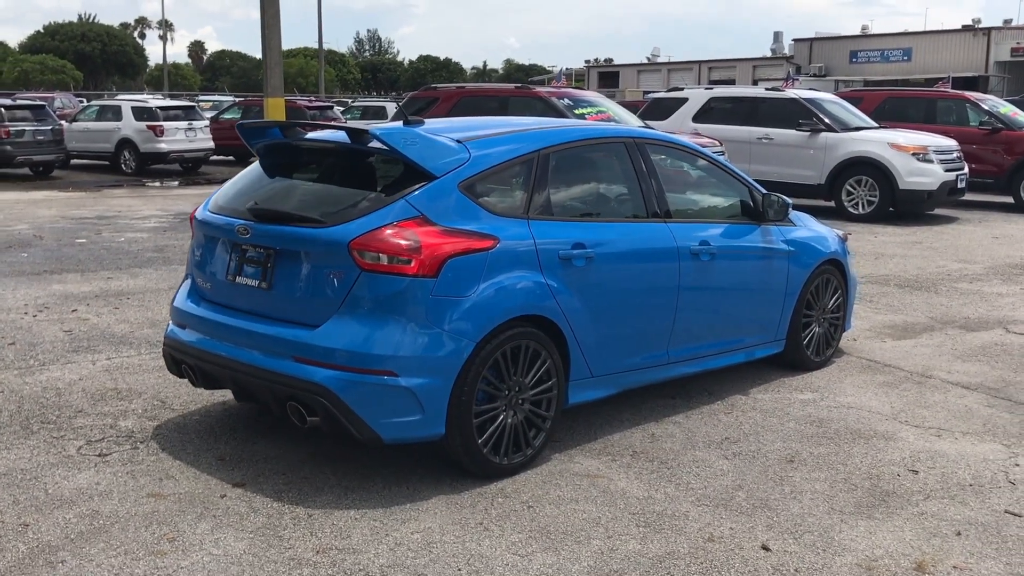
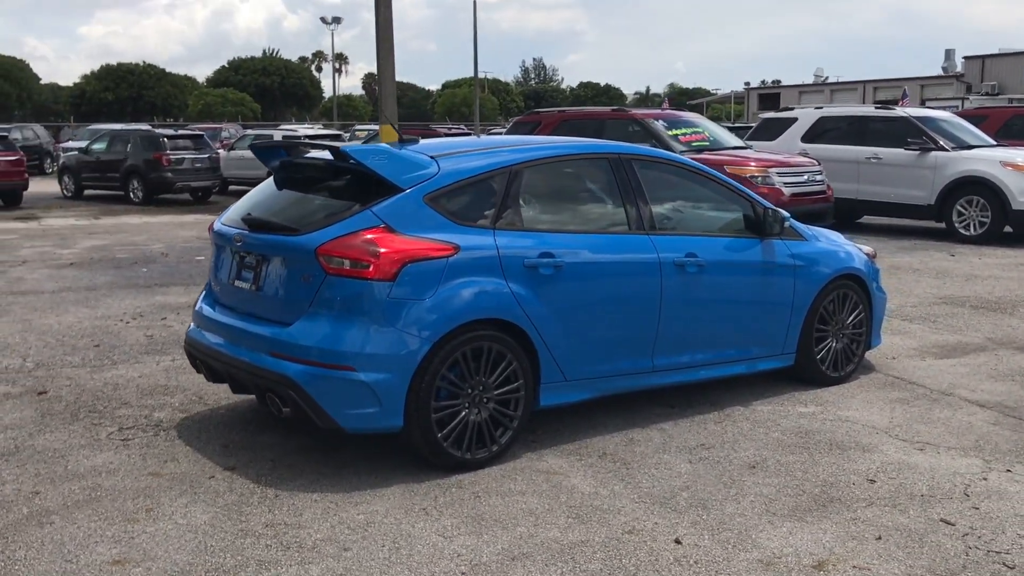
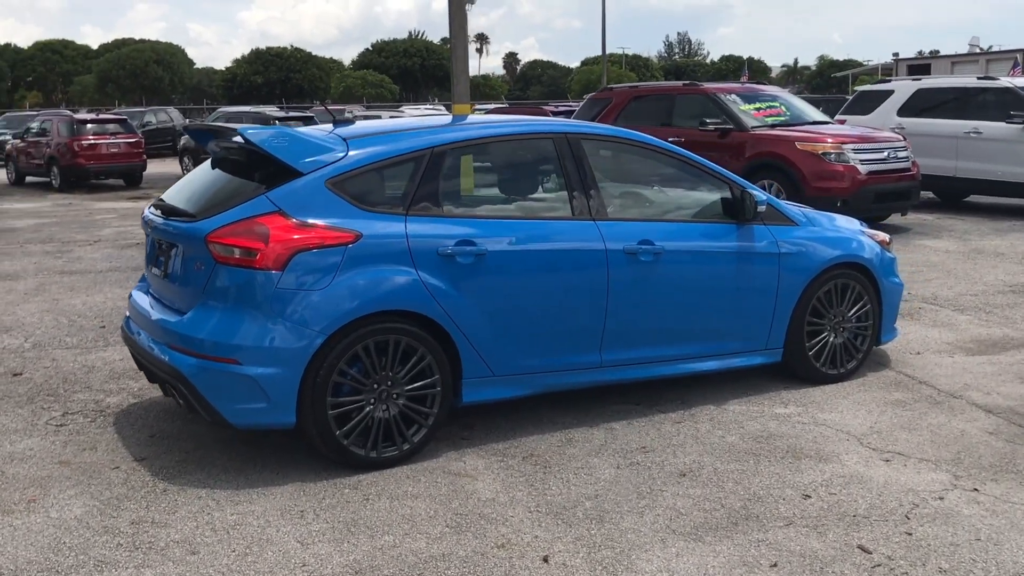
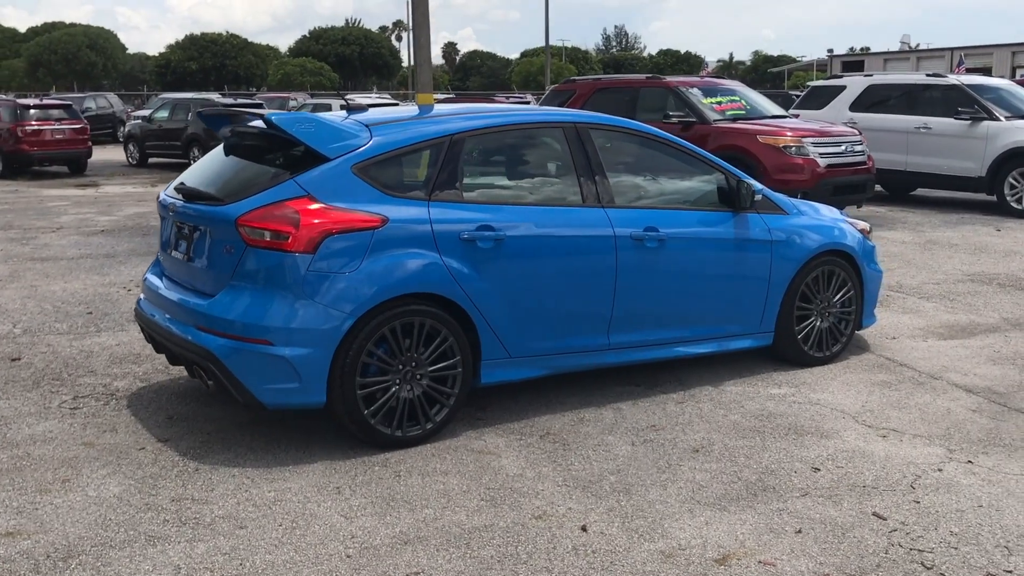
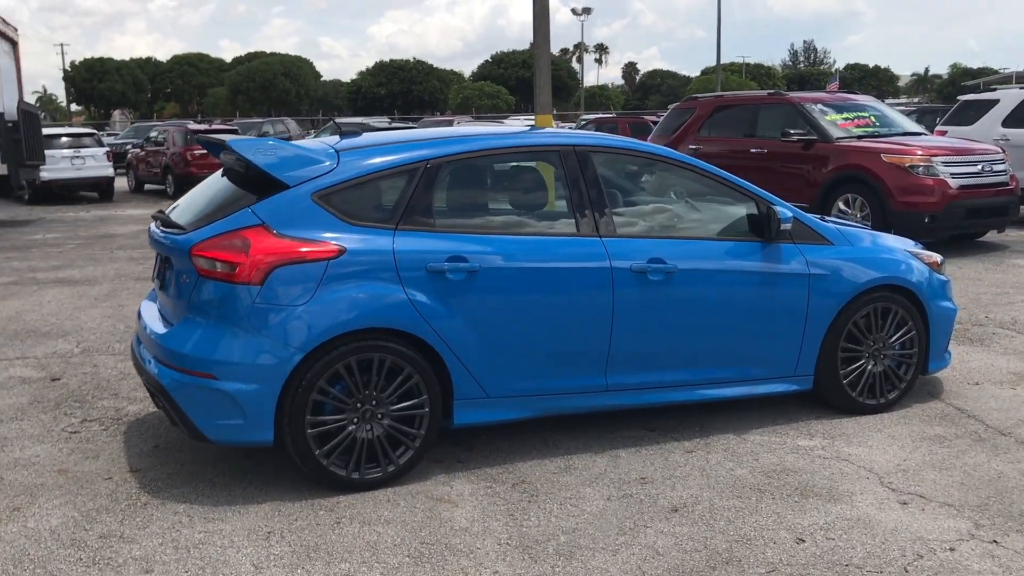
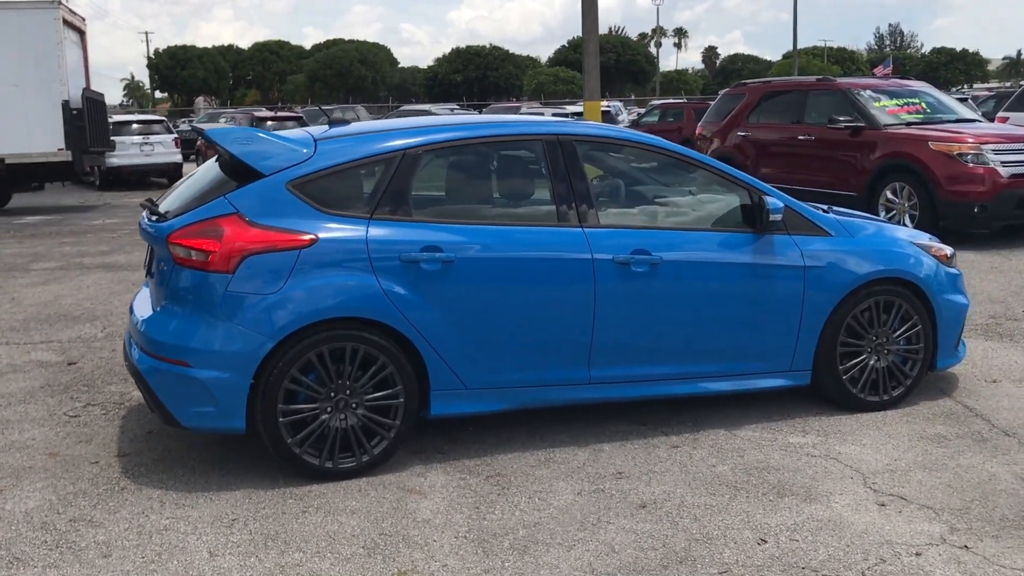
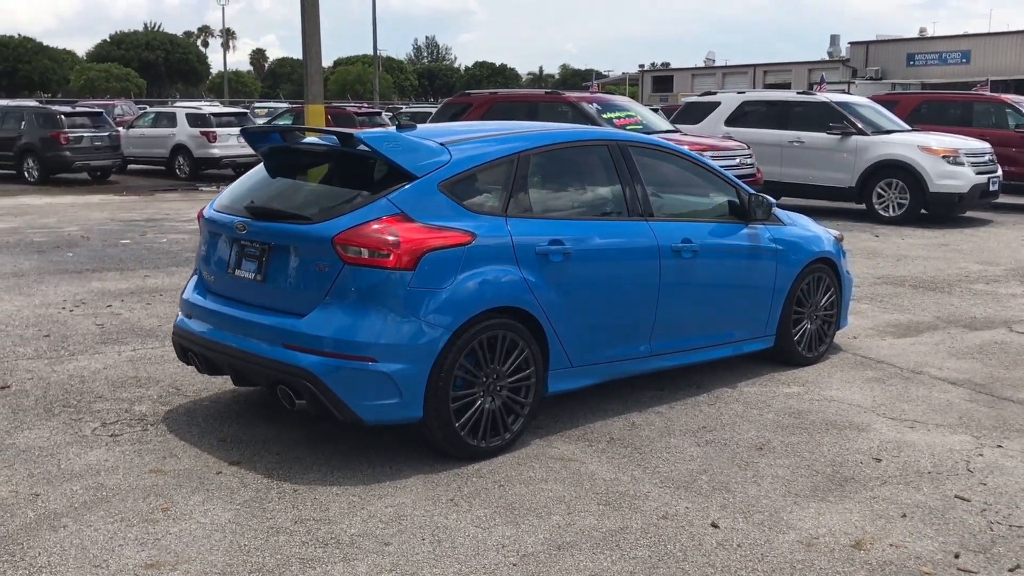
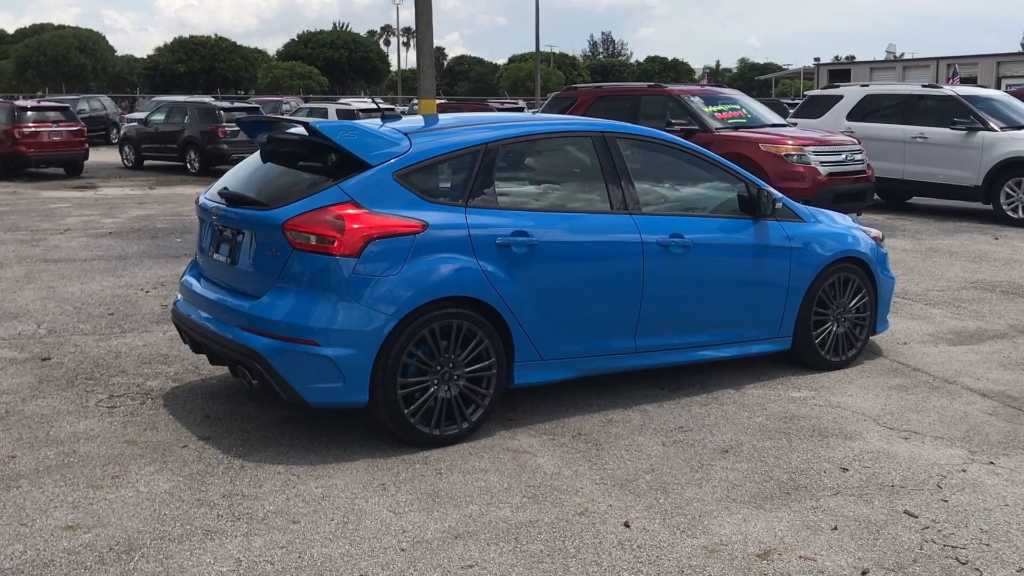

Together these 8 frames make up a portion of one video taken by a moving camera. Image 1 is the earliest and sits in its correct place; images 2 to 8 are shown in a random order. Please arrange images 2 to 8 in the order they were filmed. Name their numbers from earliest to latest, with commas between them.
7, 2, 8, 4, 3, 5, 6
